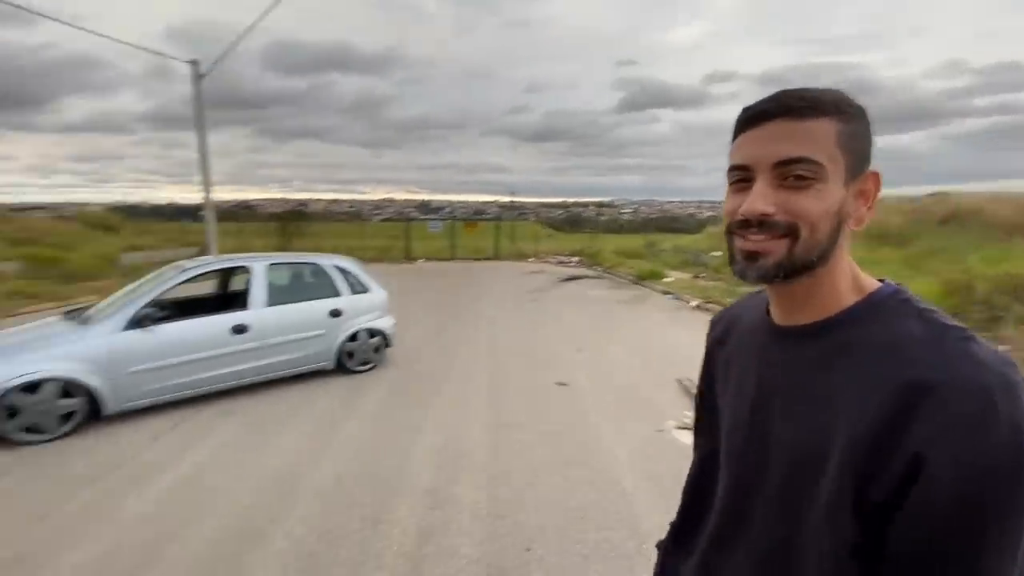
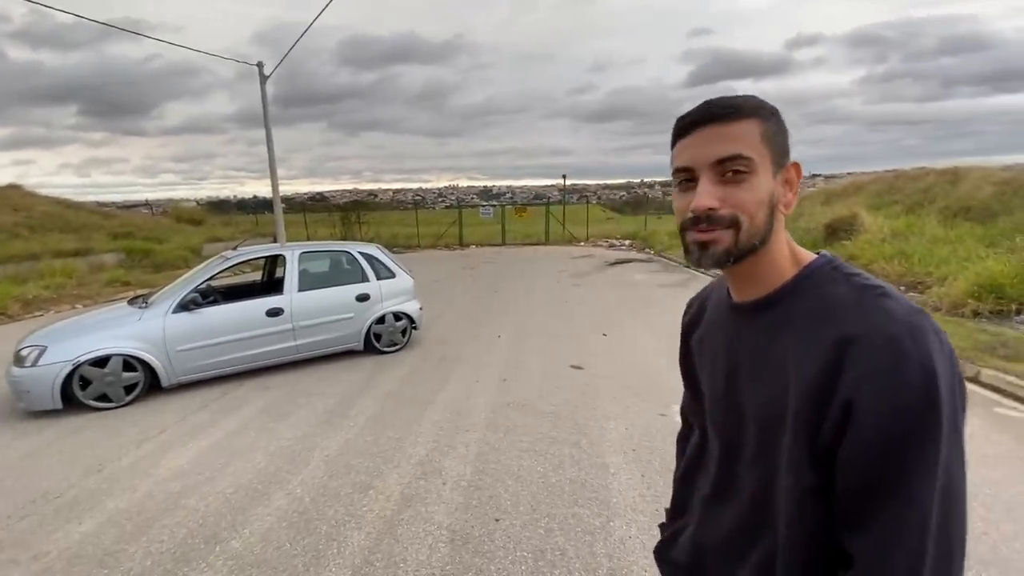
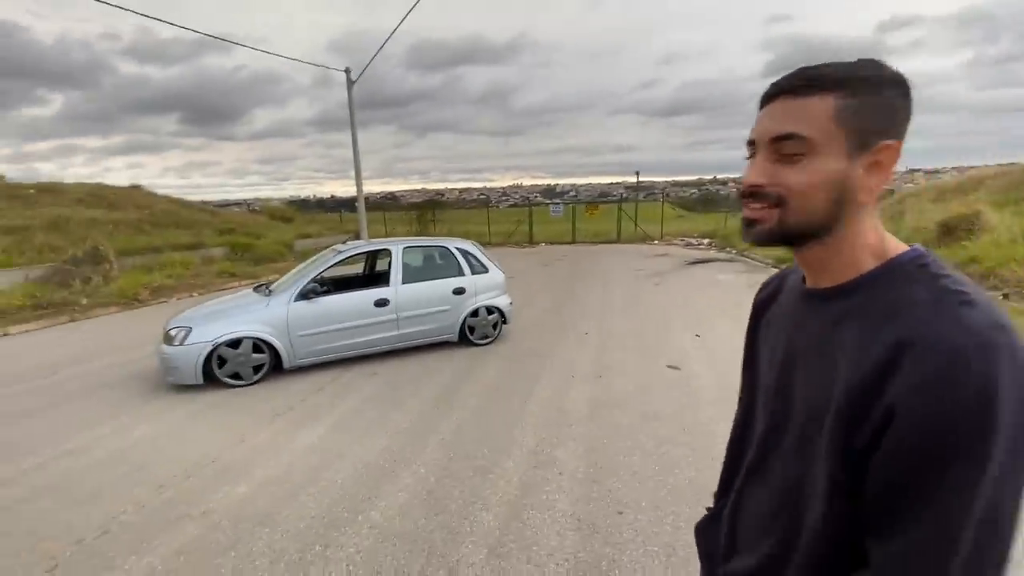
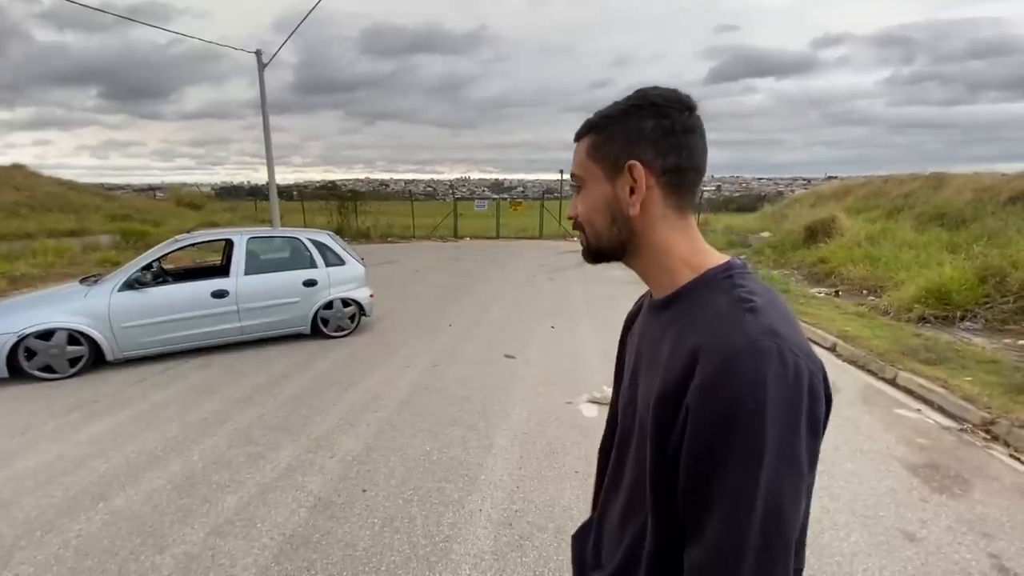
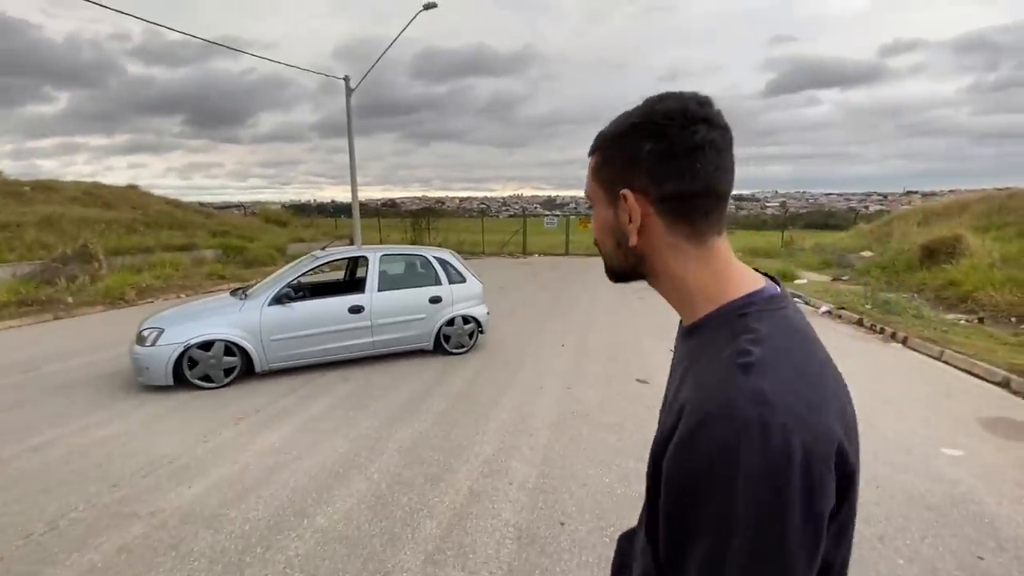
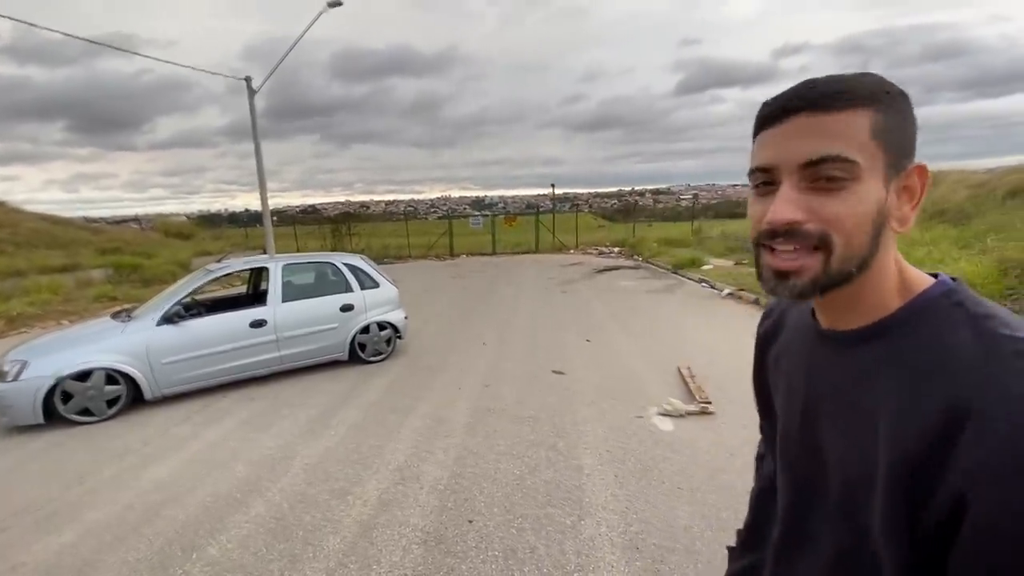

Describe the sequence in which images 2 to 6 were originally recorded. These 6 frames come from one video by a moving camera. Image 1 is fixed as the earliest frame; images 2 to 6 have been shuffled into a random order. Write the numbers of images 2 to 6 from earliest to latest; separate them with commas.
3, 5, 2, 6, 4
